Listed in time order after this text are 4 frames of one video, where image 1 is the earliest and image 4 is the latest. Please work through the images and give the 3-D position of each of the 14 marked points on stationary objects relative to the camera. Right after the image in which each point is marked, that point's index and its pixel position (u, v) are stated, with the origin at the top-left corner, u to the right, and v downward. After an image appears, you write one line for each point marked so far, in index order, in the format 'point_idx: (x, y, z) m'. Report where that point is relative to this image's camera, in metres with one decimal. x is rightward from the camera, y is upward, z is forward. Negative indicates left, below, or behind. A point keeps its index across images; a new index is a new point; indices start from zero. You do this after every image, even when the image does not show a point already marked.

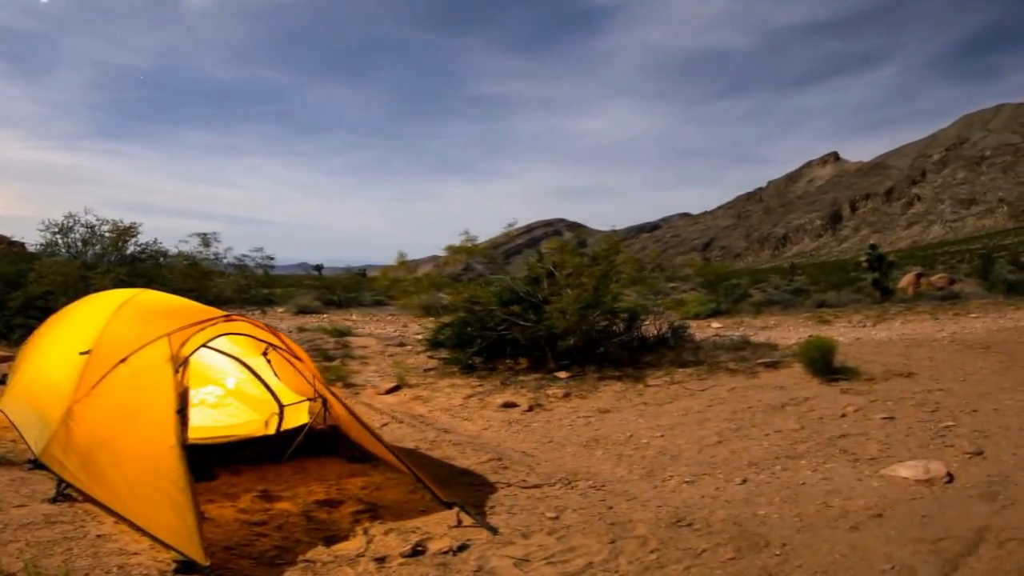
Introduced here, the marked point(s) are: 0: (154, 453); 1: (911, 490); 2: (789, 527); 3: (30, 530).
0: (-2.5, -1.1, +5.6) m
1: (+2.5, -1.3, +5.1) m
2: (+1.8, -1.5, +5.2) m
3: (-3.2, -1.6, +5.5) m
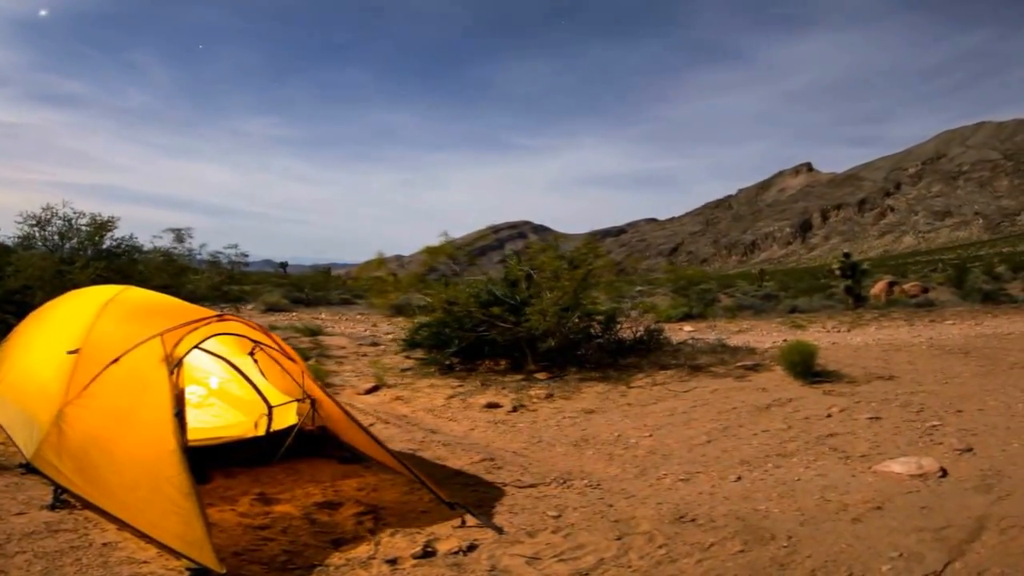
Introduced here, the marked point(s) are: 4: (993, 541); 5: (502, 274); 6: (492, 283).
0: (-2.4, -1.1, +5.4) m
1: (+2.7, -1.3, +5.6) m
2: (+1.9, -1.6, +5.6) m
3: (-3.0, -1.6, +5.2) m
4: (+2.8, -1.5, +4.7) m
5: (0.0, +0.2, +9.8) m
6: (-0.2, +0.1, +9.5) m
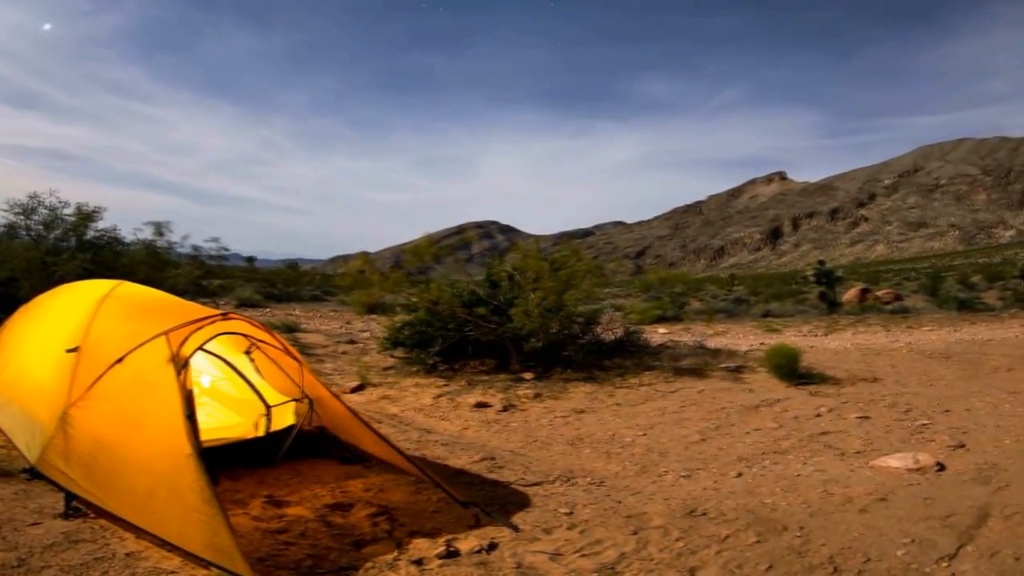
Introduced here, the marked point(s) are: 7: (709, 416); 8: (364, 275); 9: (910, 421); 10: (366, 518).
0: (-2.1, -1.1, +5.2) m
1: (+2.9, -1.4, +6.0) m
2: (+2.1, -1.6, +5.9) m
3: (-2.7, -1.6, +4.9) m
4: (+3.1, -1.5, +5.2) m
5: (-0.4, +0.2, +9.9) m
6: (-0.5, +0.1, +9.6) m
7: (+1.8, -1.2, +7.6) m
8: (-2.0, +0.2, +10.7) m
9: (+3.3, -1.1, +7.0) m
10: (-1.1, -1.7, +6.2) m
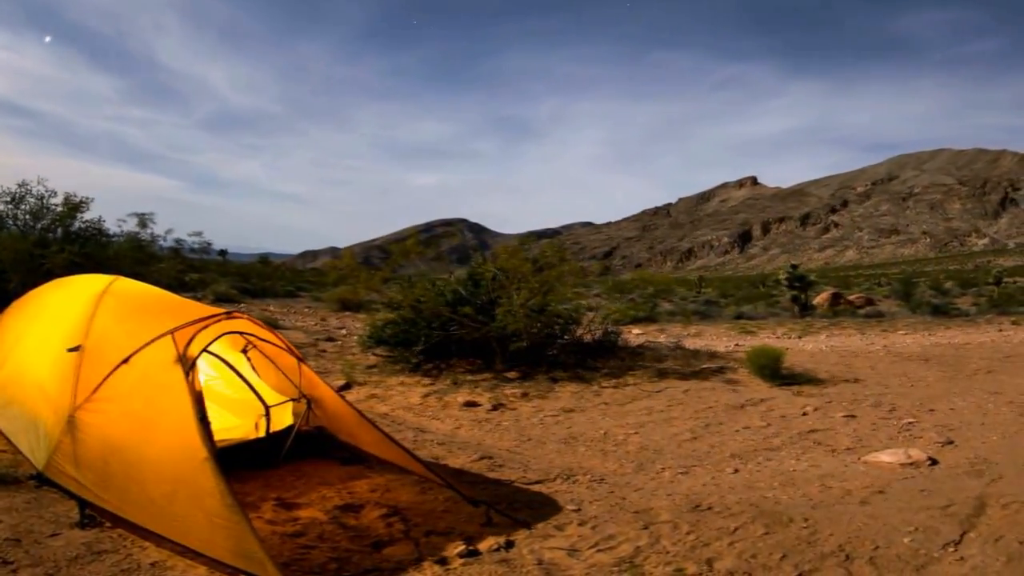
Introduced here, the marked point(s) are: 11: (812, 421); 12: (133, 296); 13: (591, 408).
0: (-1.9, -1.1, +5.0) m
1: (+3.0, -1.4, +6.4) m
2: (+2.2, -1.6, +6.2) m
3: (-2.4, -1.5, +4.6) m
4: (+3.3, -1.5, +5.6) m
5: (-0.7, +0.2, +9.8) m
6: (-0.7, +0.1, +9.5) m
7: (+1.7, -1.2, +7.9) m
8: (-2.4, +0.2, +10.5) m
9: (+3.3, -1.1, +7.4) m
10: (-1.0, -1.7, +6.1) m
11: (+2.7, -1.2, +7.5) m
12: (-2.7, 0.0, +5.9) m
13: (+0.8, -1.2, +8.4) m
